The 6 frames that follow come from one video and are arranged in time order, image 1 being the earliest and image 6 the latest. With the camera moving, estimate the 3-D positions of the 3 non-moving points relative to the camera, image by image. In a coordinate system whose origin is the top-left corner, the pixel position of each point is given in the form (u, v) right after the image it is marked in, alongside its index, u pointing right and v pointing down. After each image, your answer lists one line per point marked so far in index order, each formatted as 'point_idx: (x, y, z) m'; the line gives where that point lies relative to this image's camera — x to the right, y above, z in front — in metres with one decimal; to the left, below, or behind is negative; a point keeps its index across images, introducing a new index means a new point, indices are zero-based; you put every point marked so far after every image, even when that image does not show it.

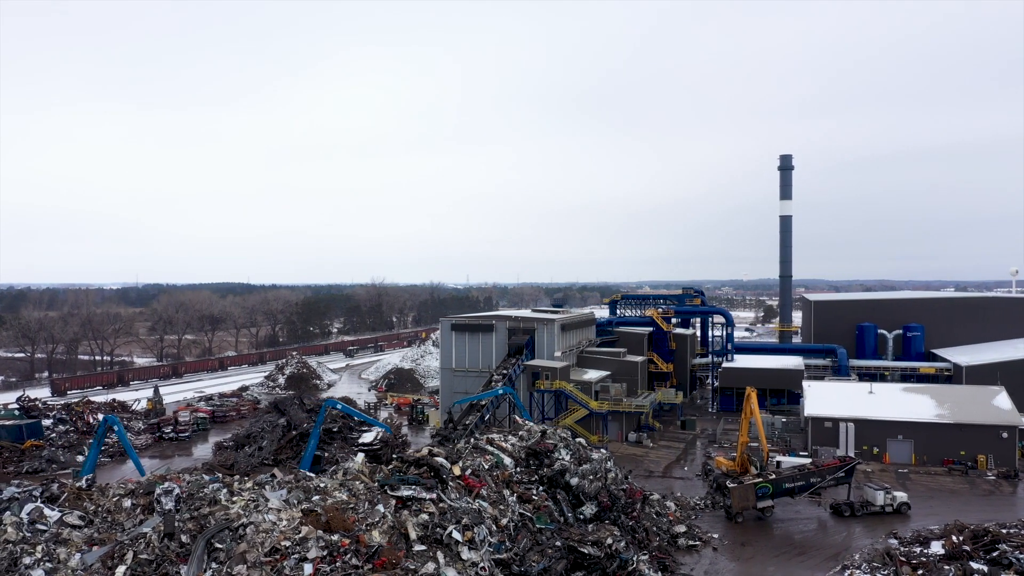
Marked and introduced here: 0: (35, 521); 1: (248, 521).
0: (-5.9, -2.9, +7.8) m
1: (-3.0, -2.7, +7.3) m
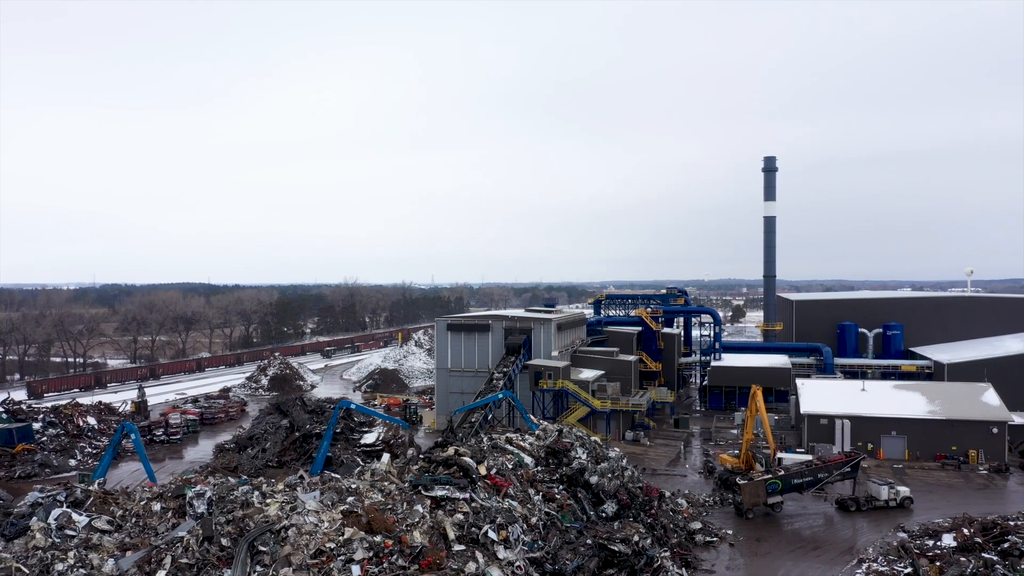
0: (-5.4, -2.9, +7.6) m
1: (-2.5, -2.7, +7.2) m
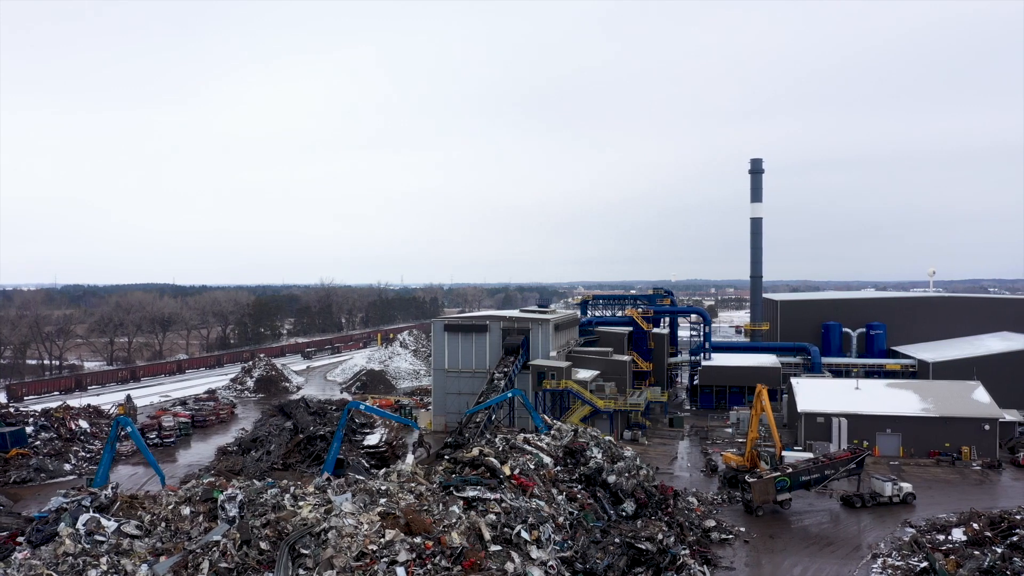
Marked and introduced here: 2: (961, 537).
0: (-4.9, -2.9, +7.5) m
1: (-2.1, -2.7, +7.2) m
2: (+7.8, -4.3, +10.9) m
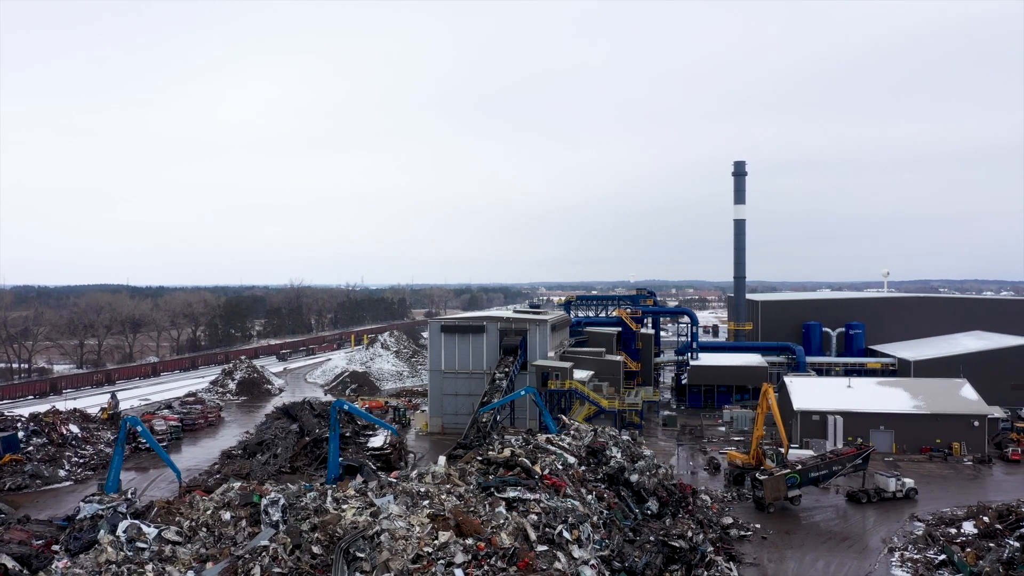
0: (-4.4, -2.9, +7.3) m
1: (-1.5, -2.7, +7.1) m
2: (+8.2, -4.3, +11.3) m
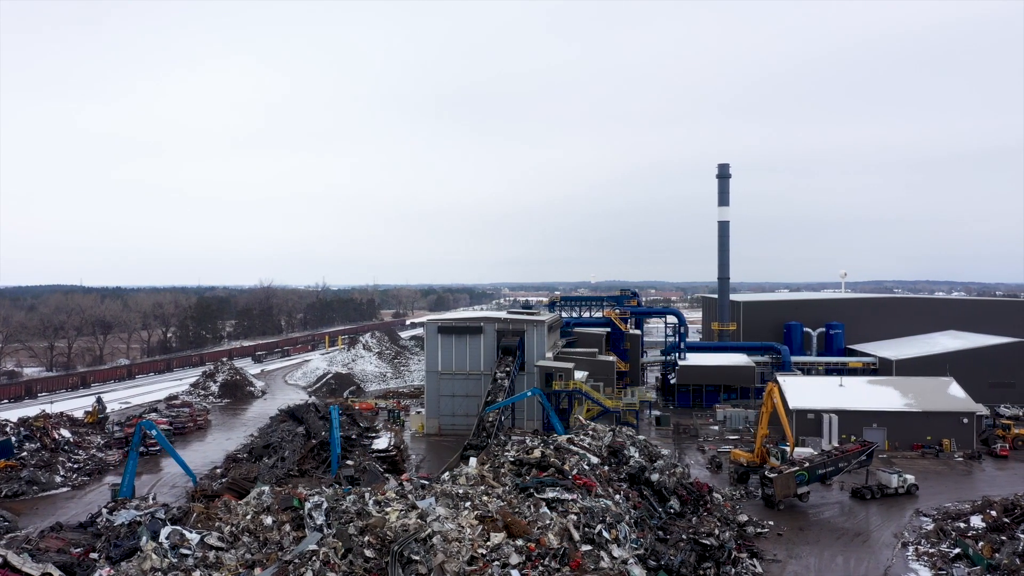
0: (-3.8, -2.9, +7.1) m
1: (-0.9, -2.7, +7.1) m
2: (+8.6, -4.3, +11.6) m
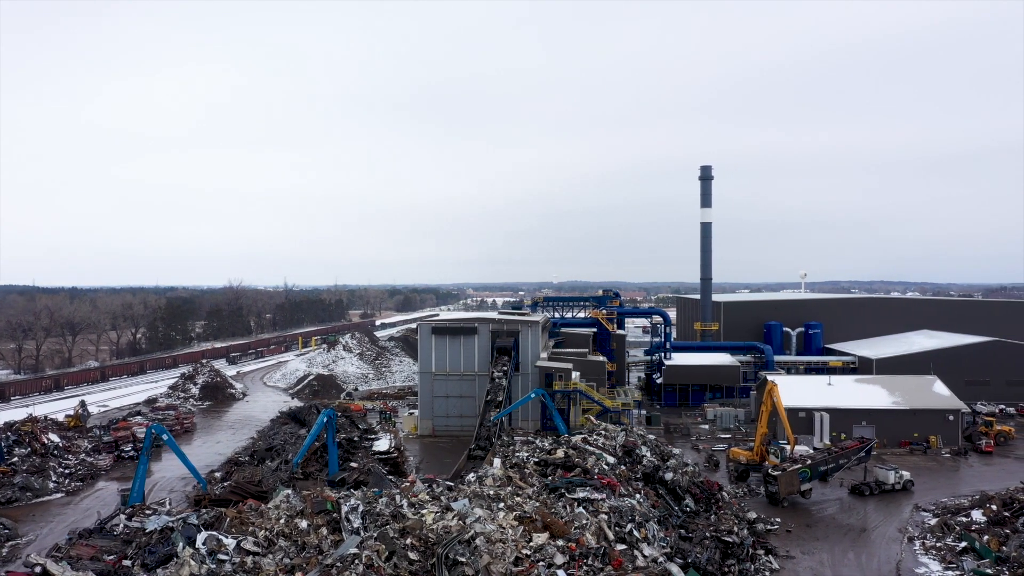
0: (-3.3, -2.9, +7.0) m
1: (-0.4, -2.7, +7.1) m
2: (+8.9, -4.4, +12.0) m
